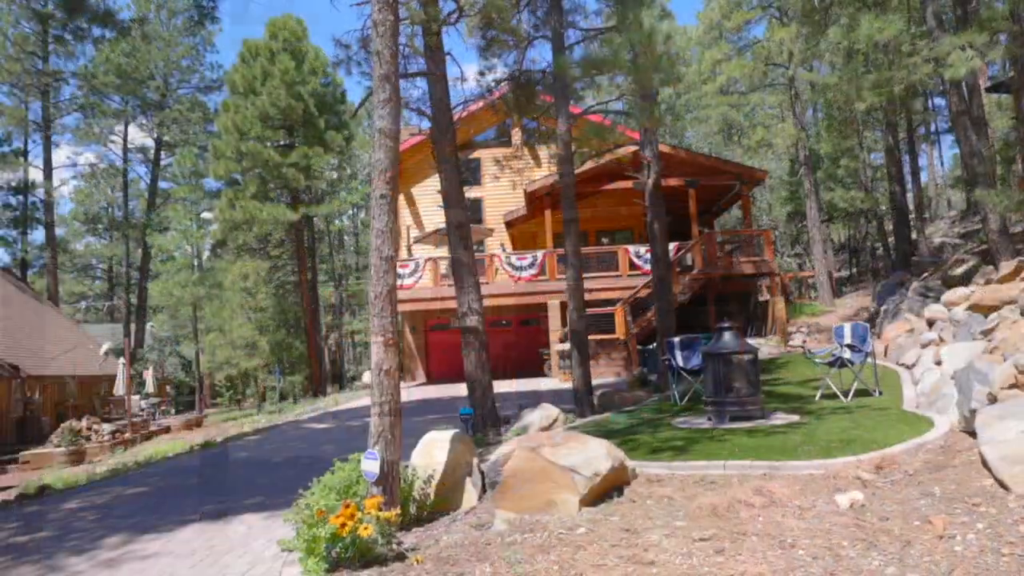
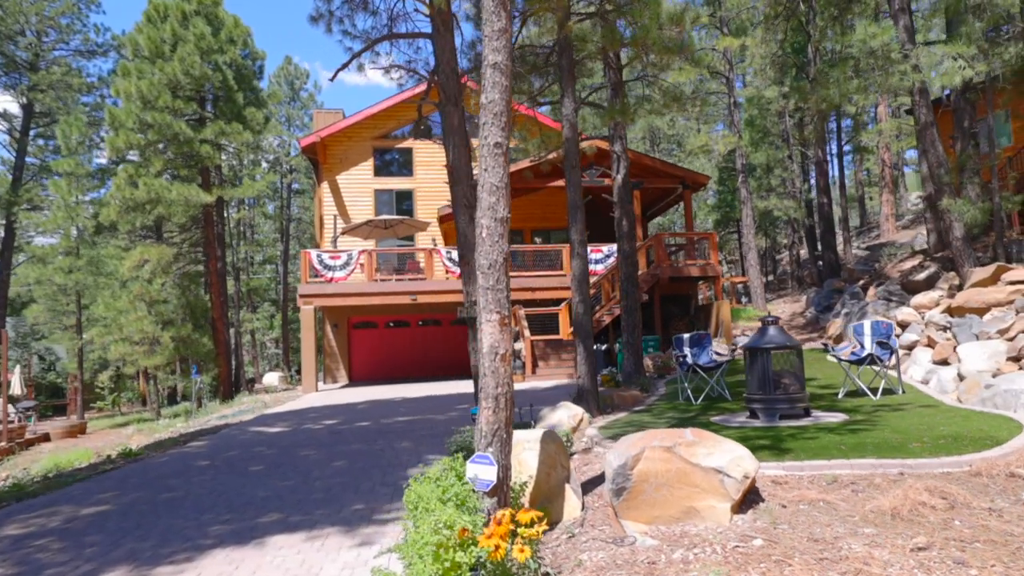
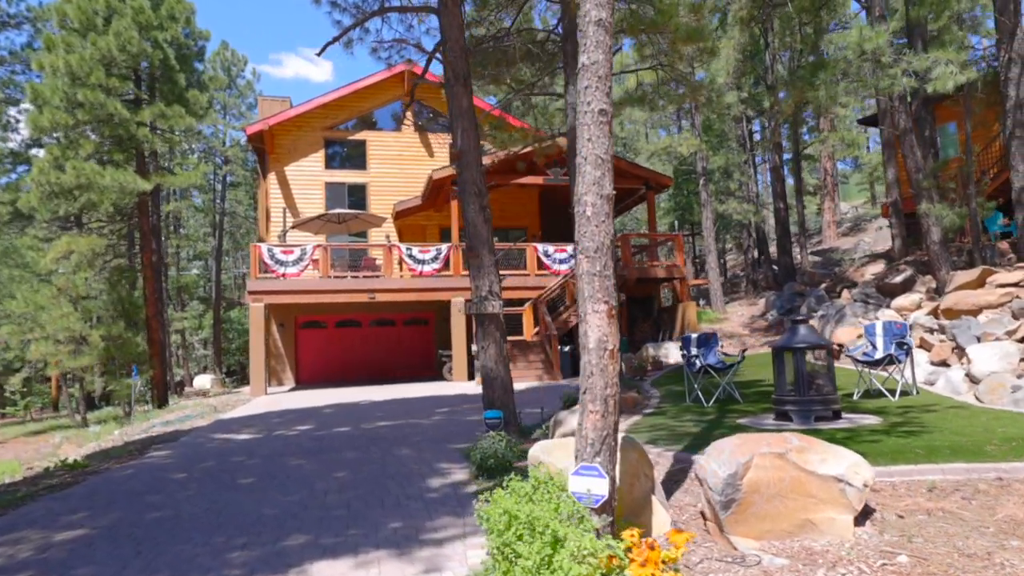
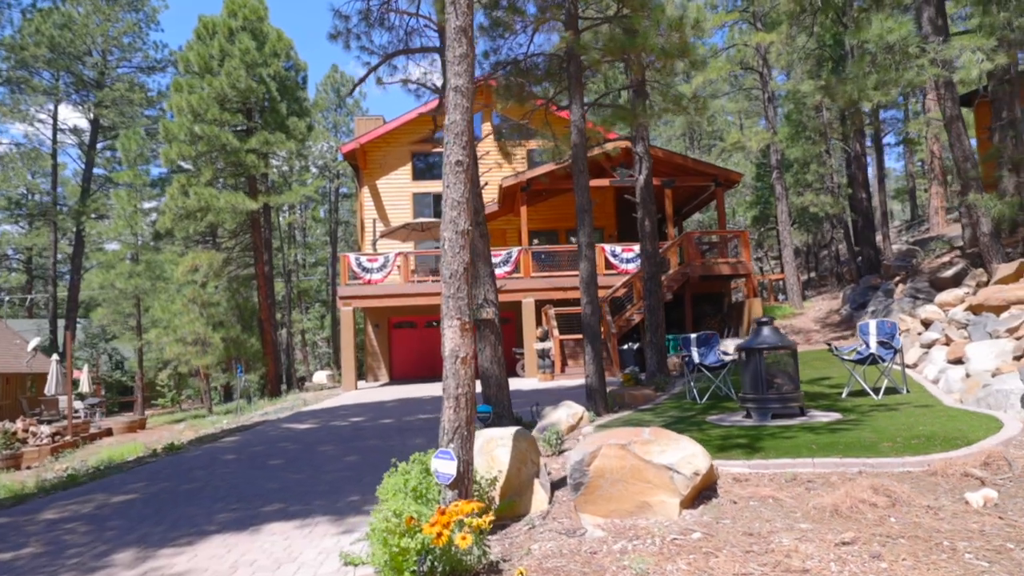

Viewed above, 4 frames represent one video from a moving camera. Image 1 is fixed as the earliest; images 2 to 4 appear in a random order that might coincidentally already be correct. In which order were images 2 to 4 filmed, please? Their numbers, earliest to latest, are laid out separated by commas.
4, 2, 3
